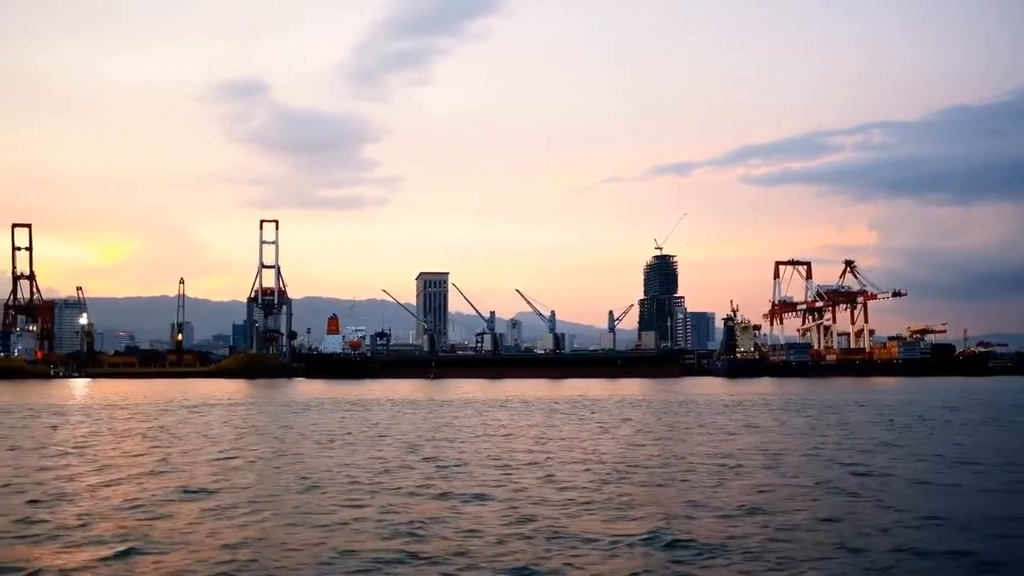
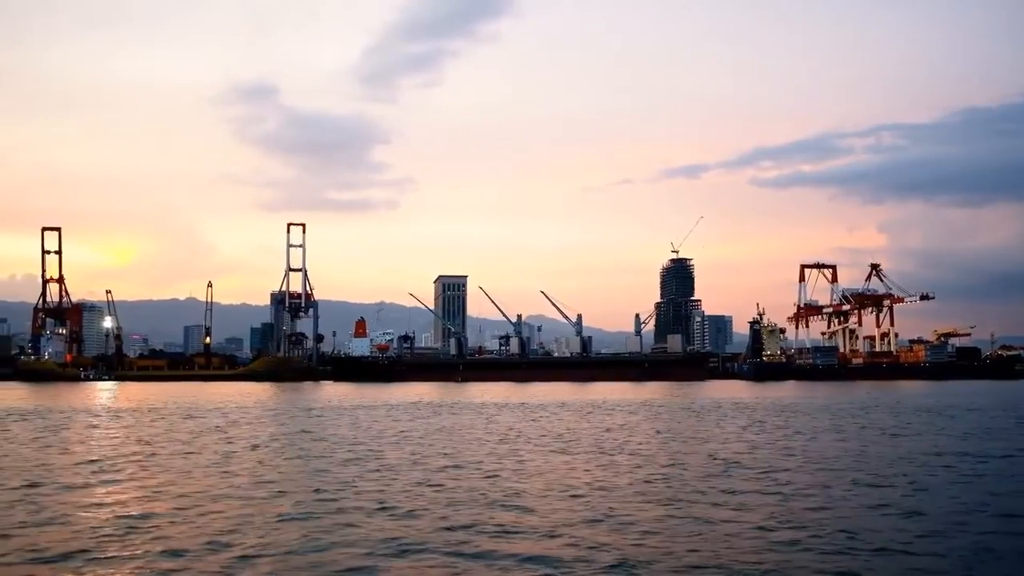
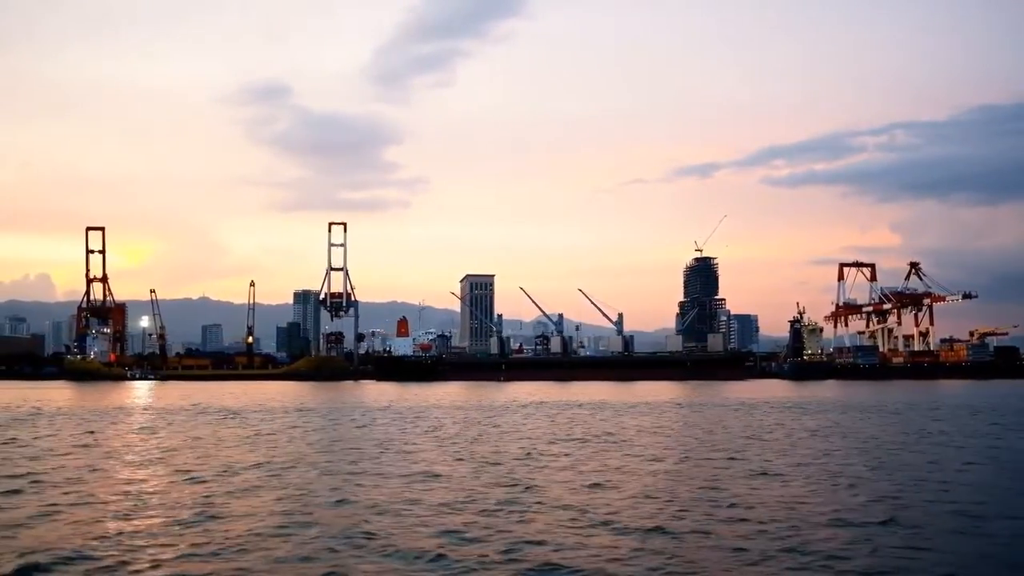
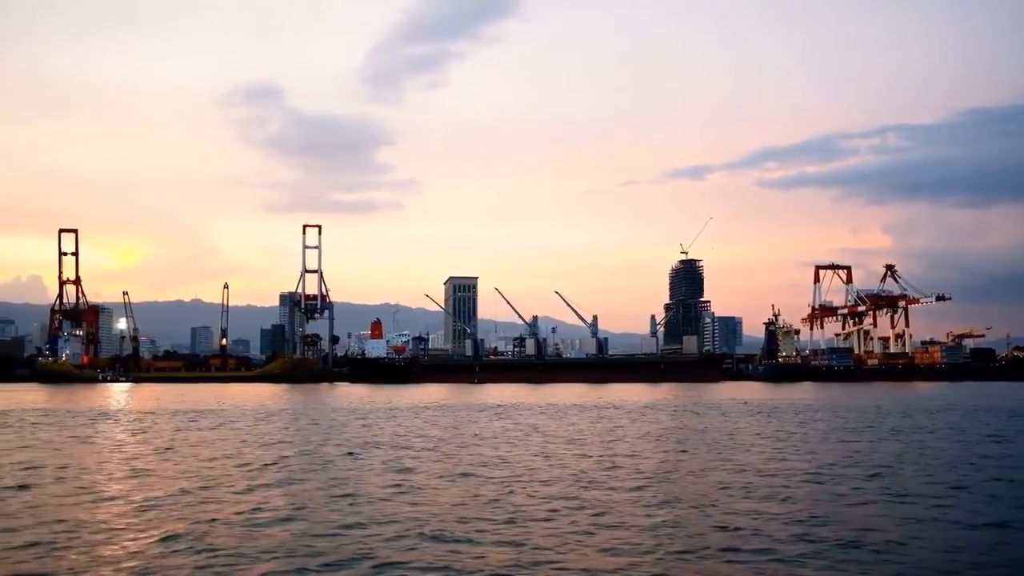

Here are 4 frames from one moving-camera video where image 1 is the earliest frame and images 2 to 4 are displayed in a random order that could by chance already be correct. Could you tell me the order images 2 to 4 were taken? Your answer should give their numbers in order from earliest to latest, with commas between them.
2, 4, 3
